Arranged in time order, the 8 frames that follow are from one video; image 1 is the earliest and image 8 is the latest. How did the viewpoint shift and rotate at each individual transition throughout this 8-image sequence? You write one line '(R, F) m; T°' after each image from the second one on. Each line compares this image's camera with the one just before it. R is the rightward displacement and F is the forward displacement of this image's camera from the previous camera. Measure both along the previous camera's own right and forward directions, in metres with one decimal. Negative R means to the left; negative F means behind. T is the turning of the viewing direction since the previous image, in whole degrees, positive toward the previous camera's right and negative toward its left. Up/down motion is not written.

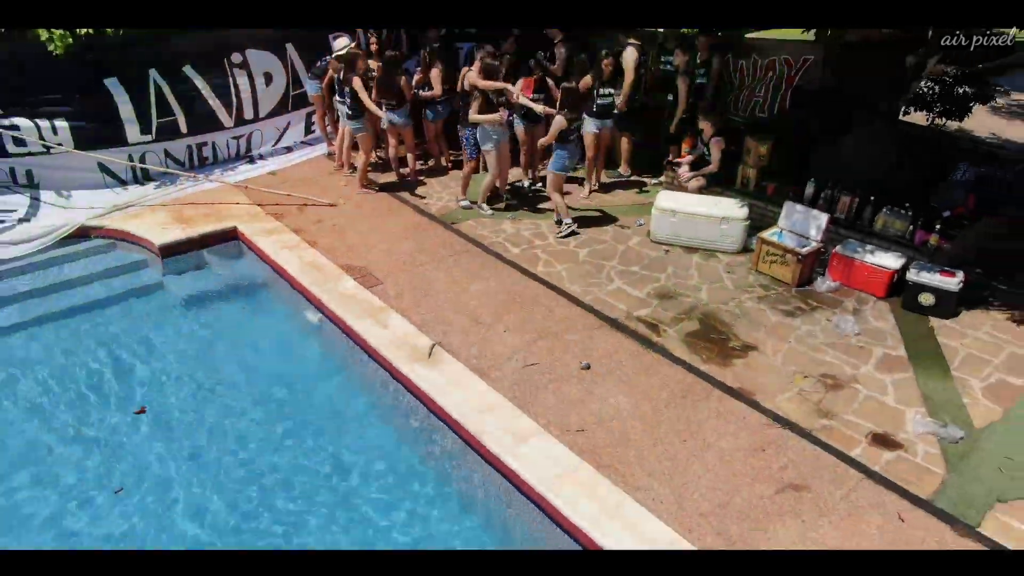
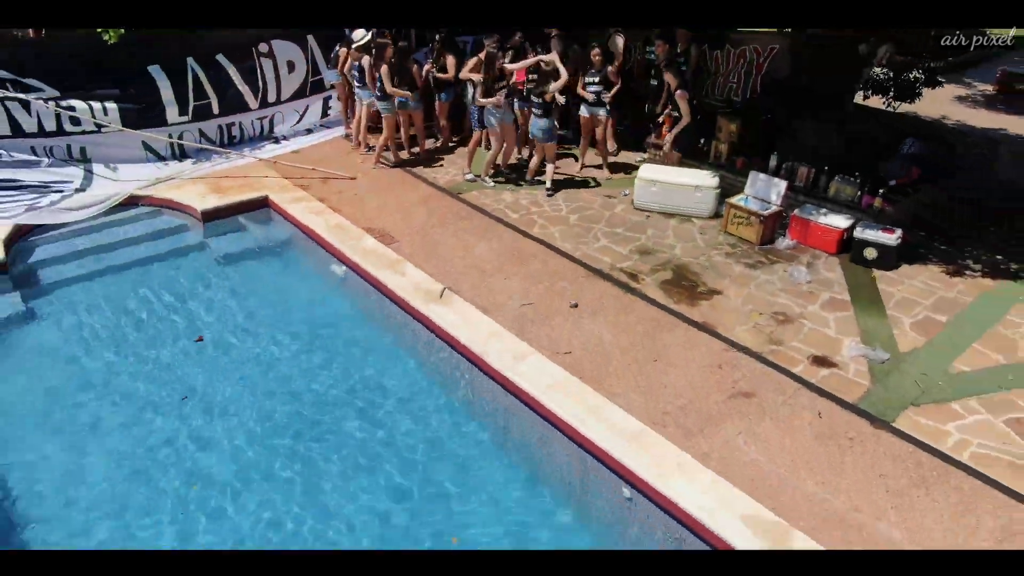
(0.0, -1.0) m; 0°
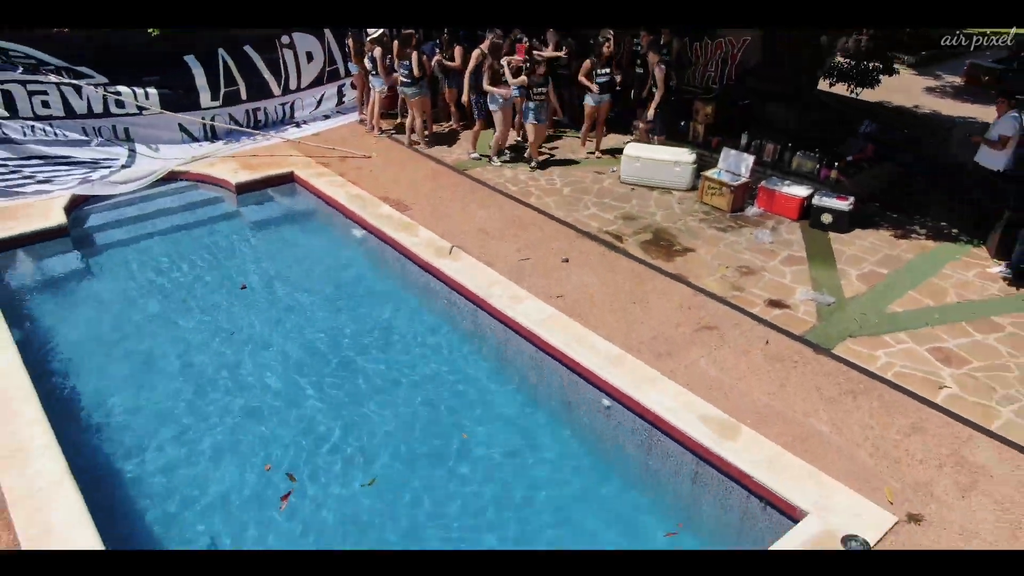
(0.0, -1.0) m; 0°
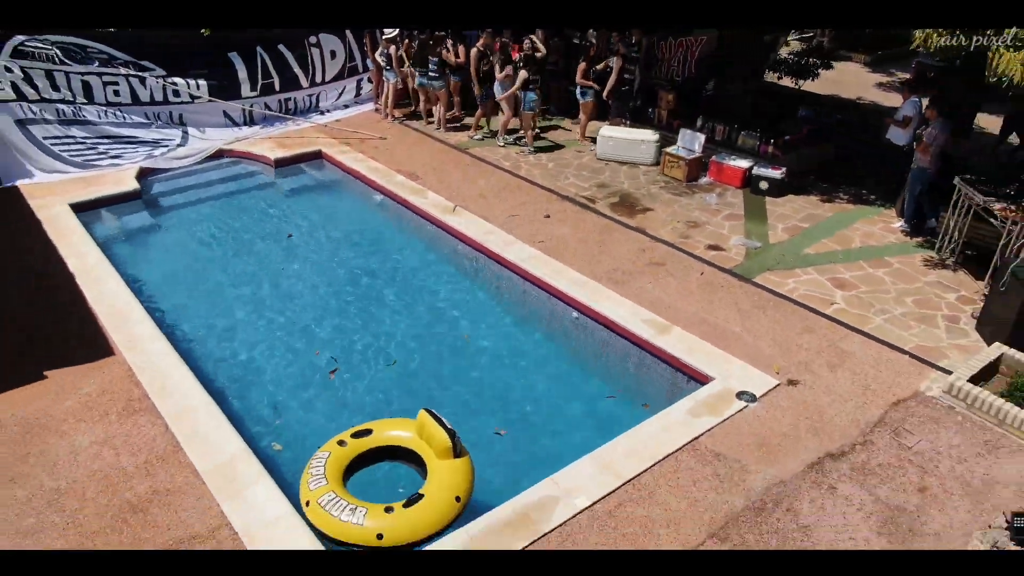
(+0.1, -1.8) m; 0°
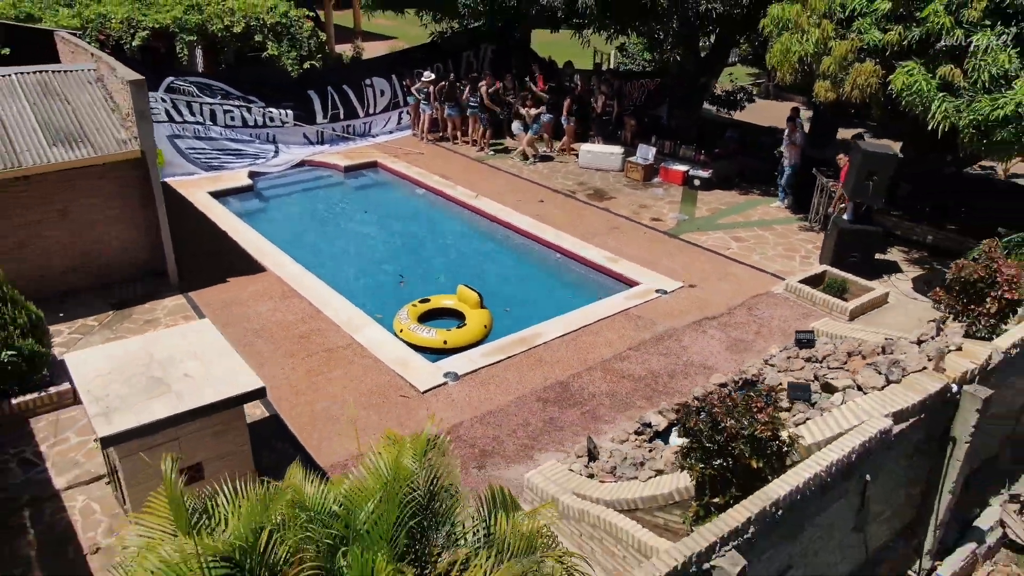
(0.0, -3.9) m; 0°
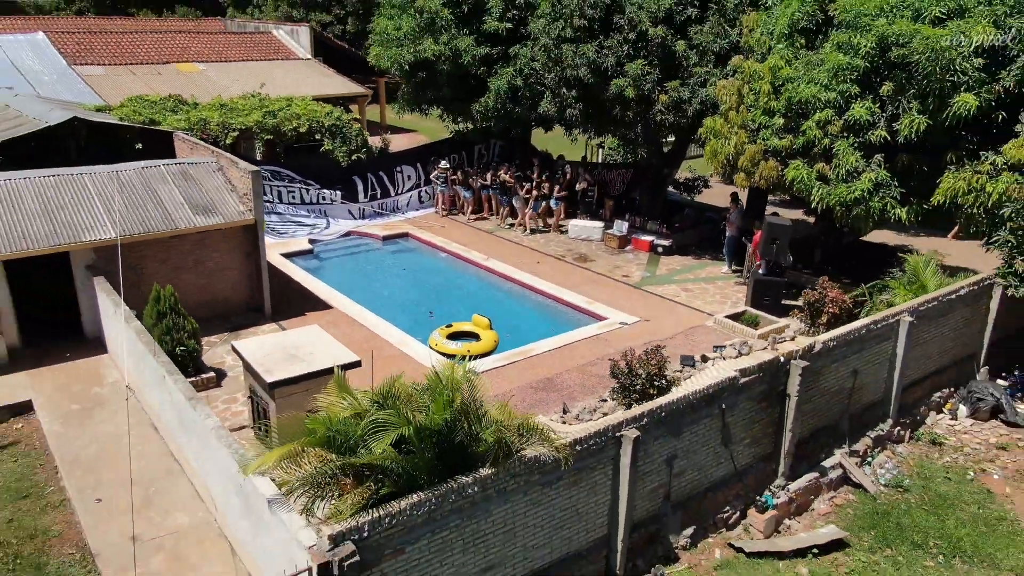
(0.0, -3.8) m; 0°
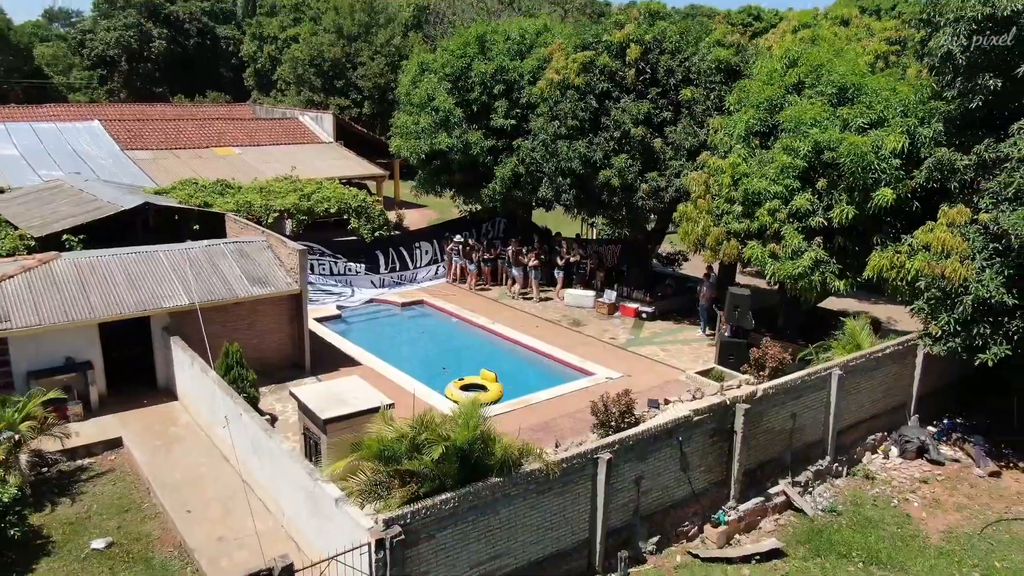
(0.0, -2.6) m; 0°
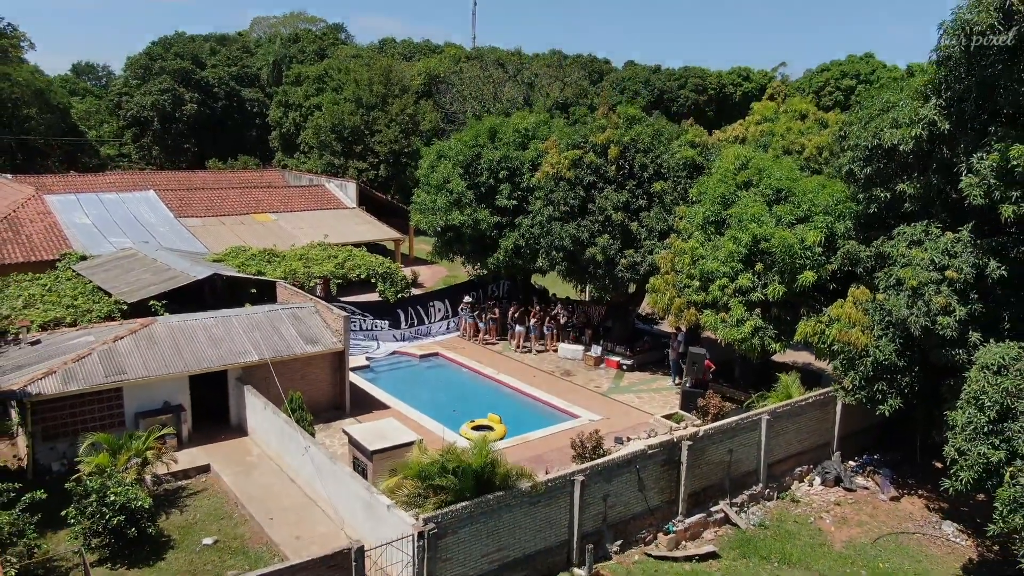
(0.0, -4.0) m; 0°
